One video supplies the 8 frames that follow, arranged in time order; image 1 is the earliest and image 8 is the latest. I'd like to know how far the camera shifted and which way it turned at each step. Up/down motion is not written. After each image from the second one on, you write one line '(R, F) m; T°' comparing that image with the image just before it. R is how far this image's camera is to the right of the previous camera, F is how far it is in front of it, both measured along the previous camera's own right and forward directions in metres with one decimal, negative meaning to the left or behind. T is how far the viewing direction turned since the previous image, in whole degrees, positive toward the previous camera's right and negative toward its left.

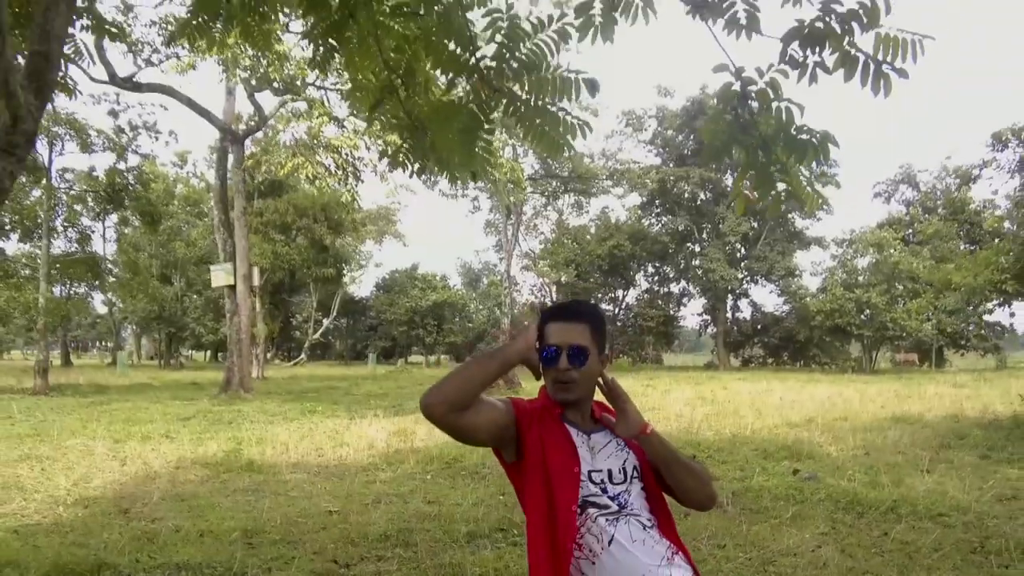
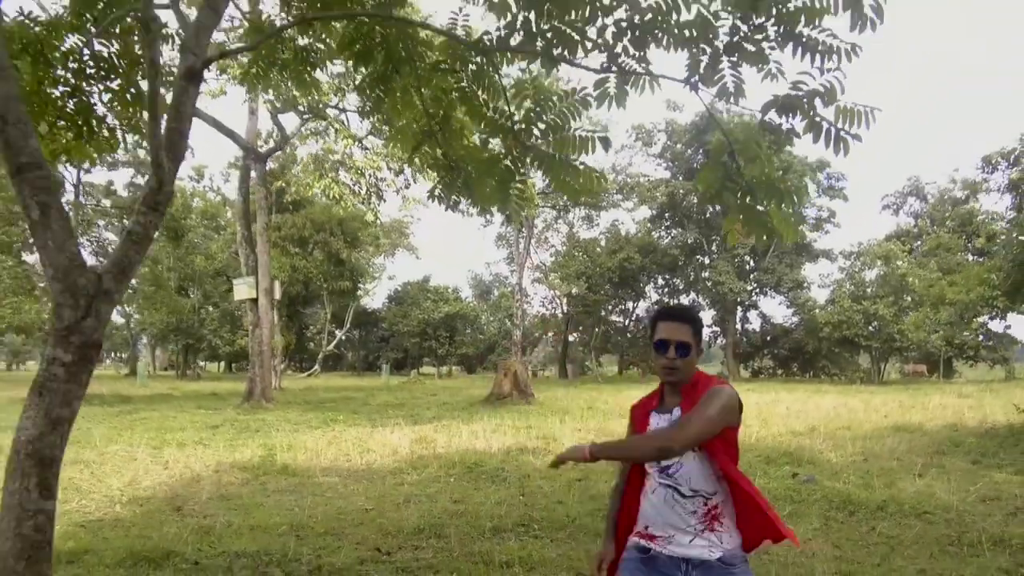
(-0.1, -0.6) m; -1°
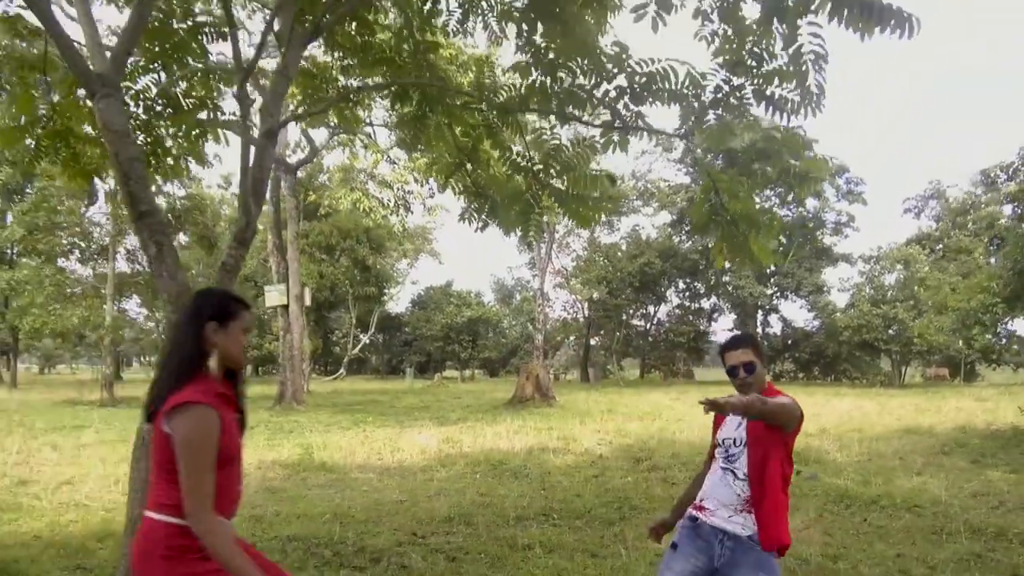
(0.0, -0.6) m; -1°
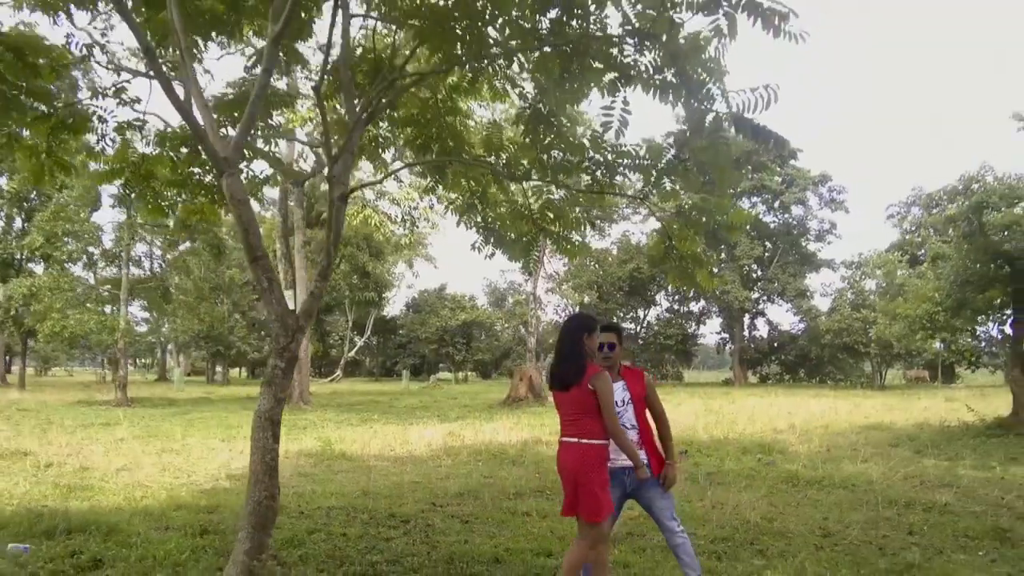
(-0.1, -1.3) m; +1°
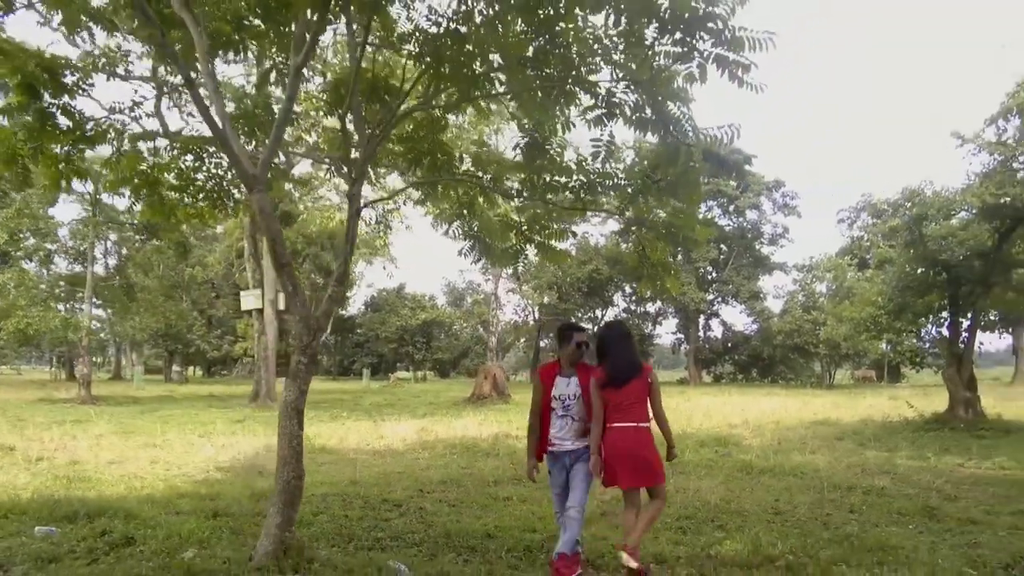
(-0.2, -0.6) m; +3°
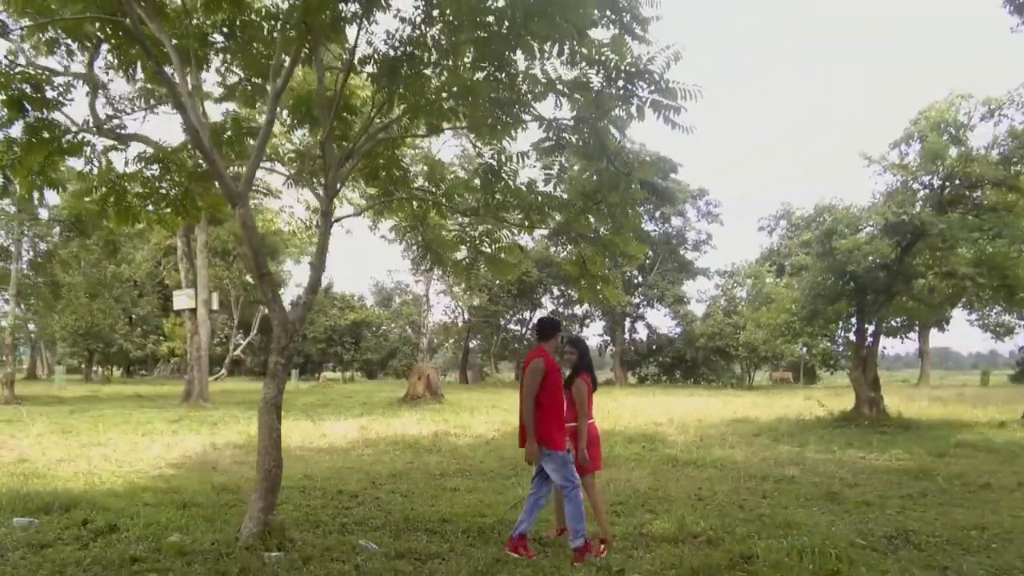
(-0.2, -0.6) m; +5°
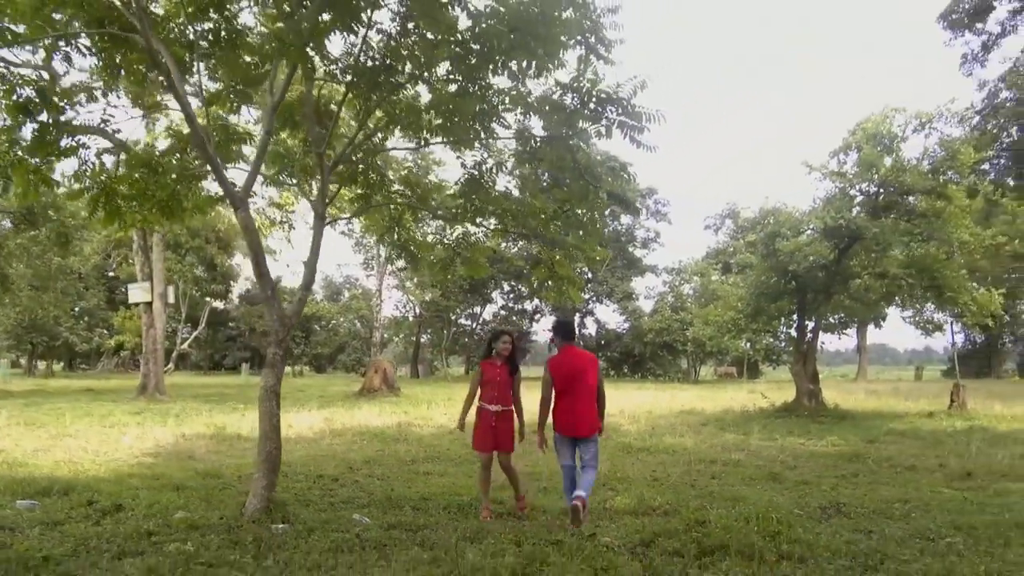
(-0.2, -0.6) m; +3°
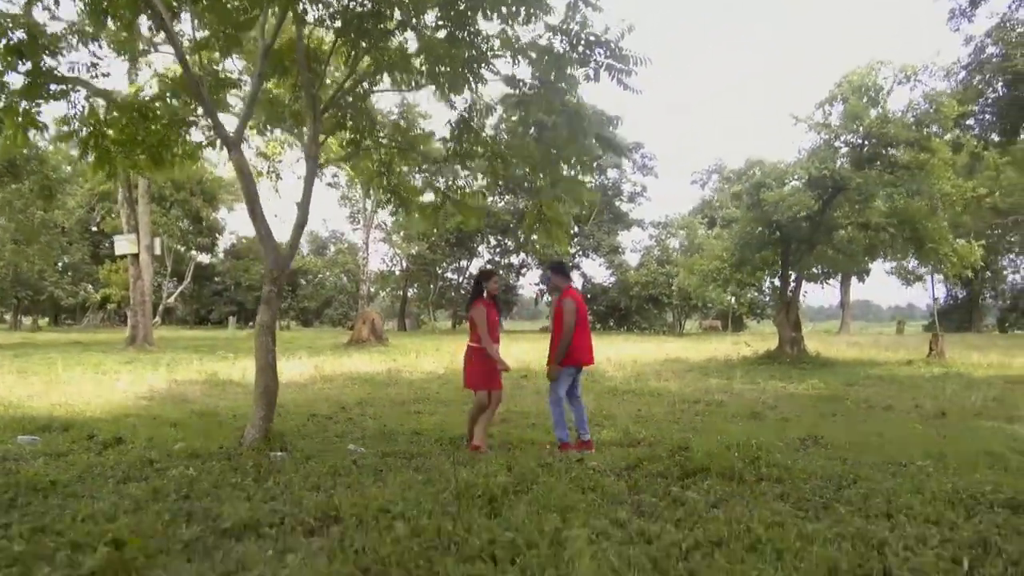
(0.0, -0.1) m; +1°
